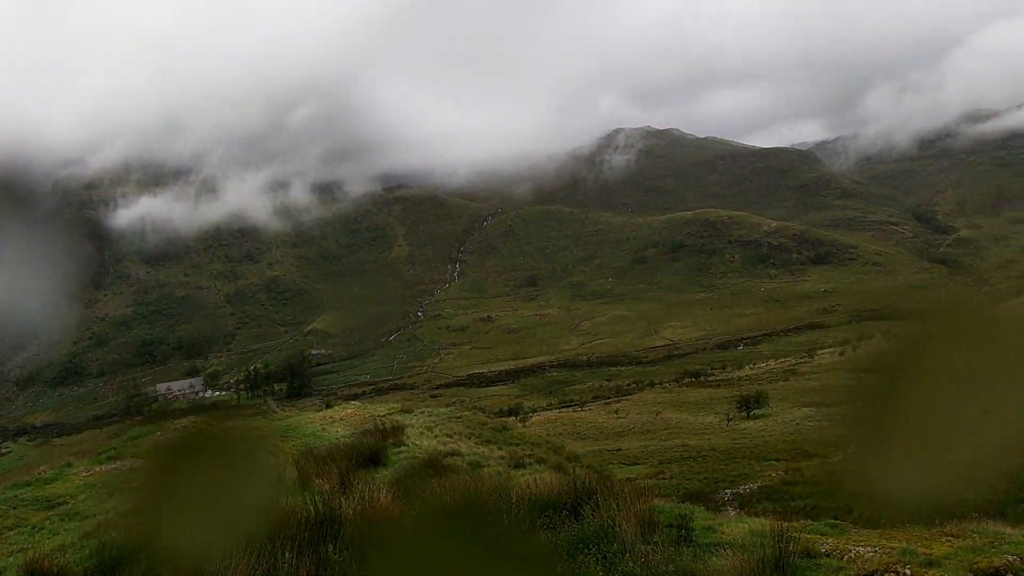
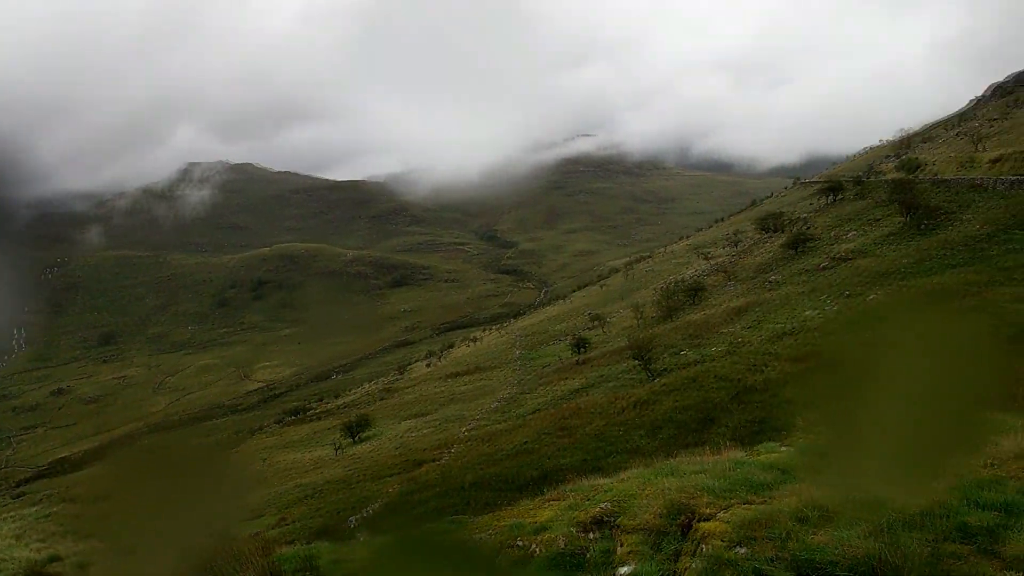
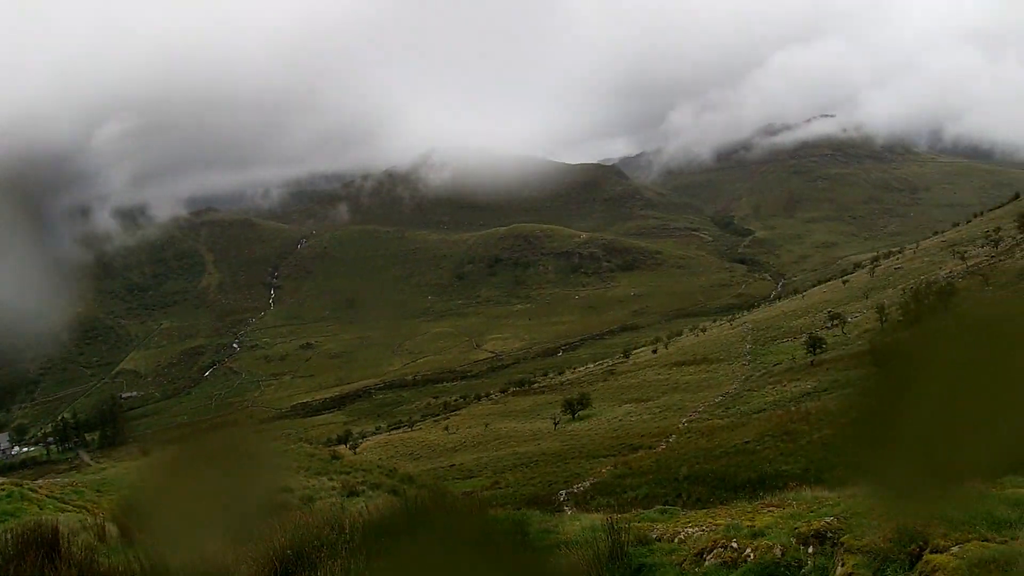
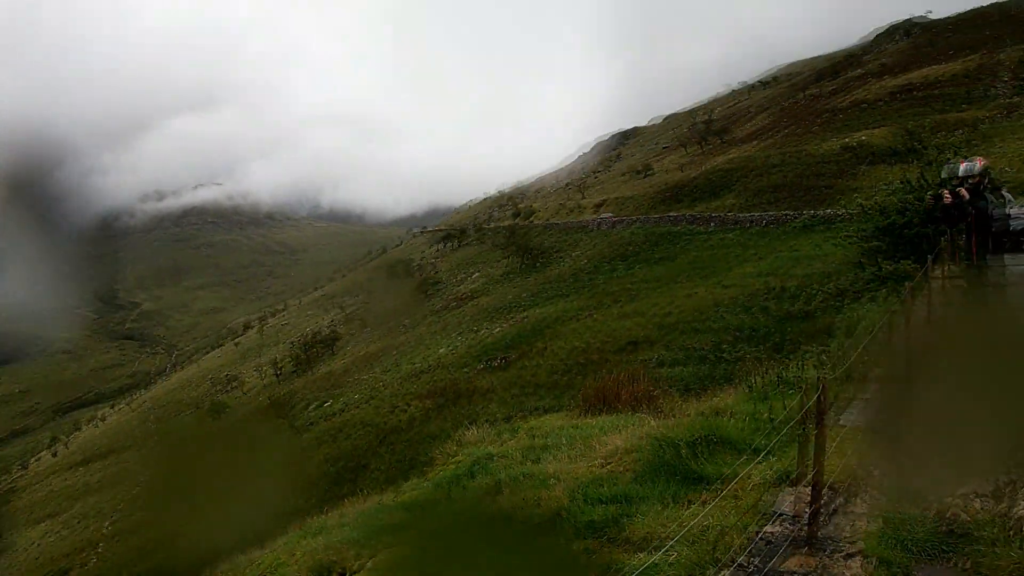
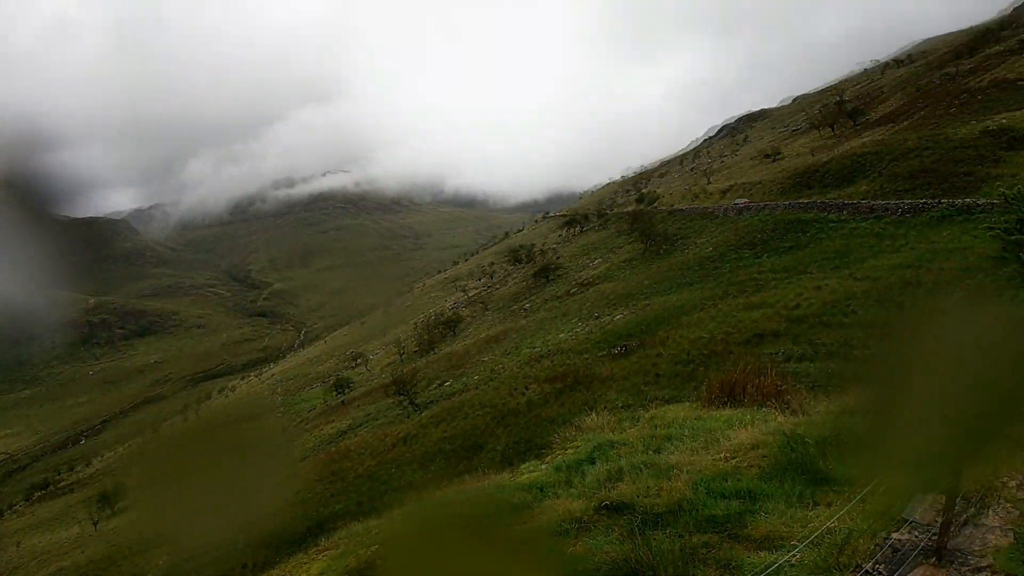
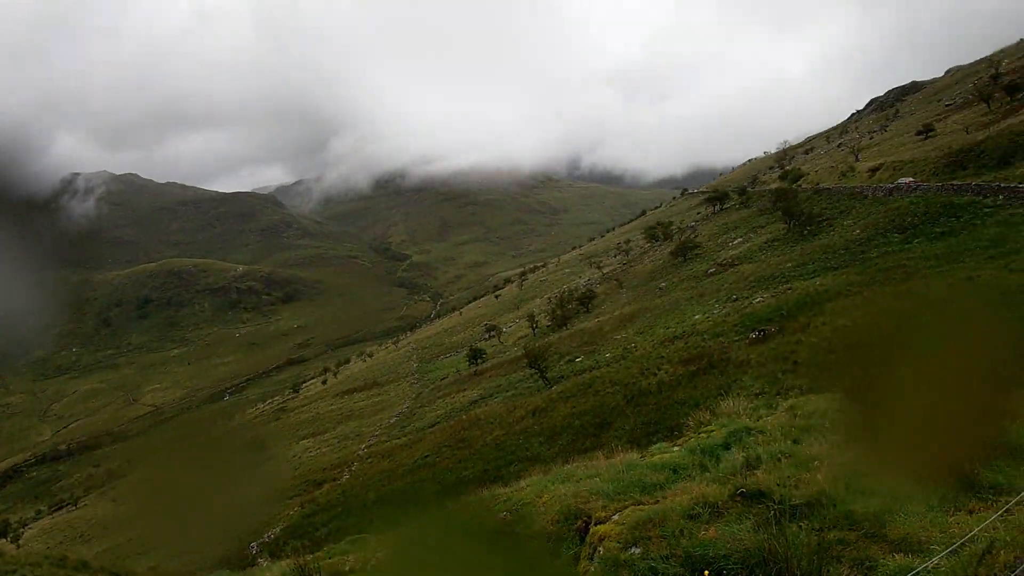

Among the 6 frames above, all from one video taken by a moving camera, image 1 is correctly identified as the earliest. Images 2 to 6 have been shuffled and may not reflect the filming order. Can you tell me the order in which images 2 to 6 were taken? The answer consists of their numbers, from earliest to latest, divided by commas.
3, 2, 6, 5, 4
